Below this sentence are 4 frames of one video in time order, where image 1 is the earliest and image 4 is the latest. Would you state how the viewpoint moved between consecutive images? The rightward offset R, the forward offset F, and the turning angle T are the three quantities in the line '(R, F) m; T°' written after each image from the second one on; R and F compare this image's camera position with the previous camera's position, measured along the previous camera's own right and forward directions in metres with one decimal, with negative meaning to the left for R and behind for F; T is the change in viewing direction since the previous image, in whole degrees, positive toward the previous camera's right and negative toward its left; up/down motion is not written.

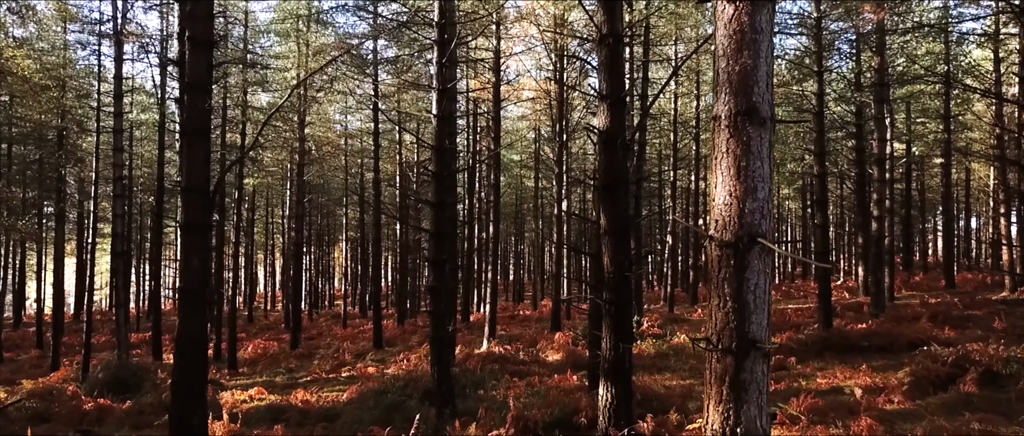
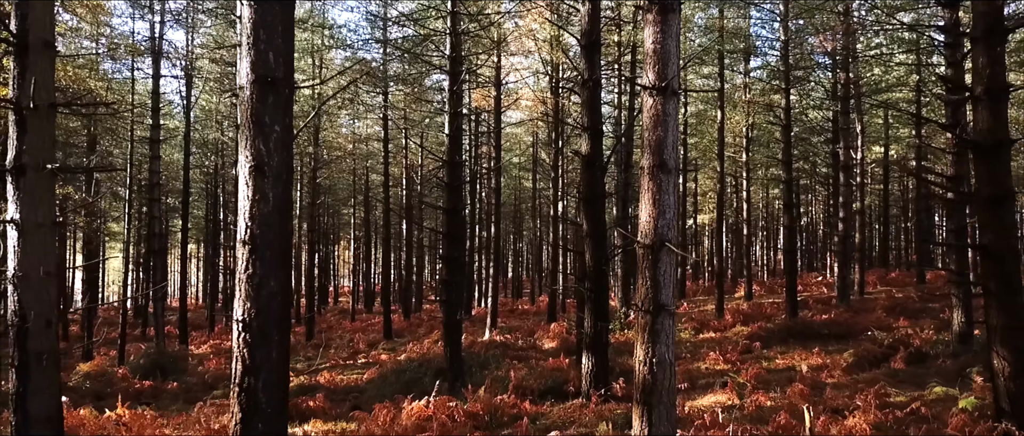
(0.0, -1.5) m; 0°
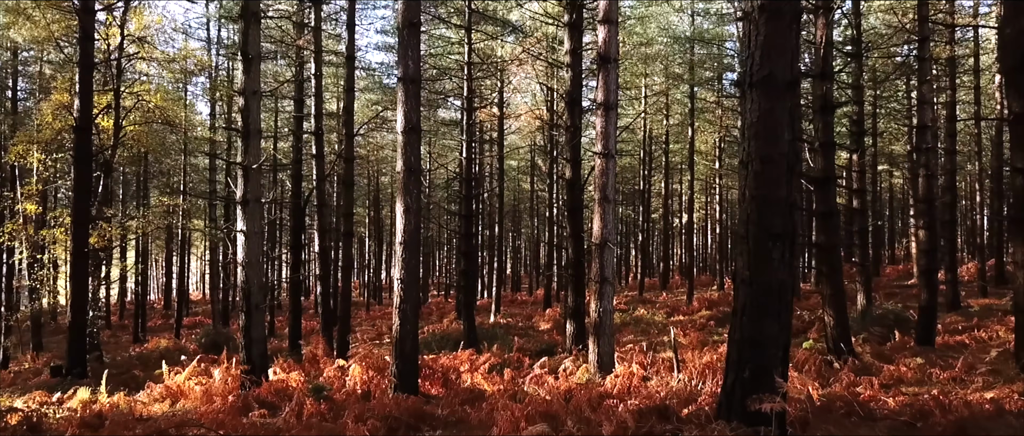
(-0.1, -2.8) m; 0°
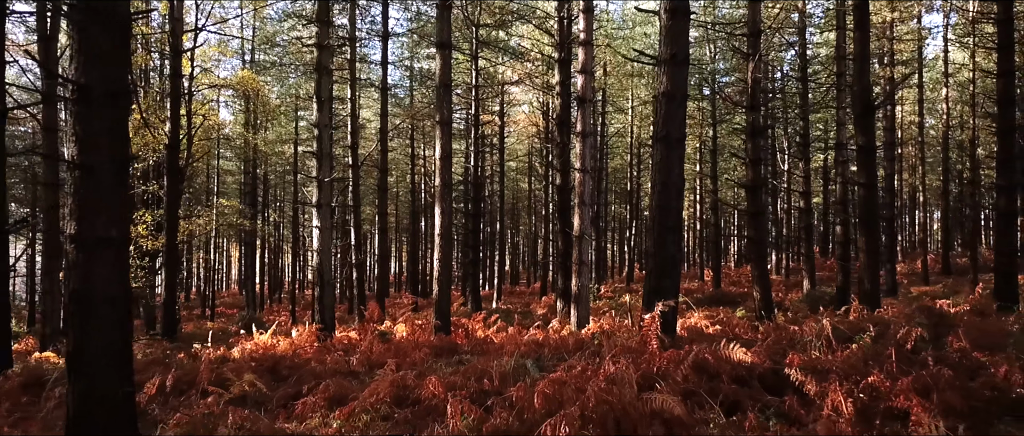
(-0.1, -2.4) m; 0°
